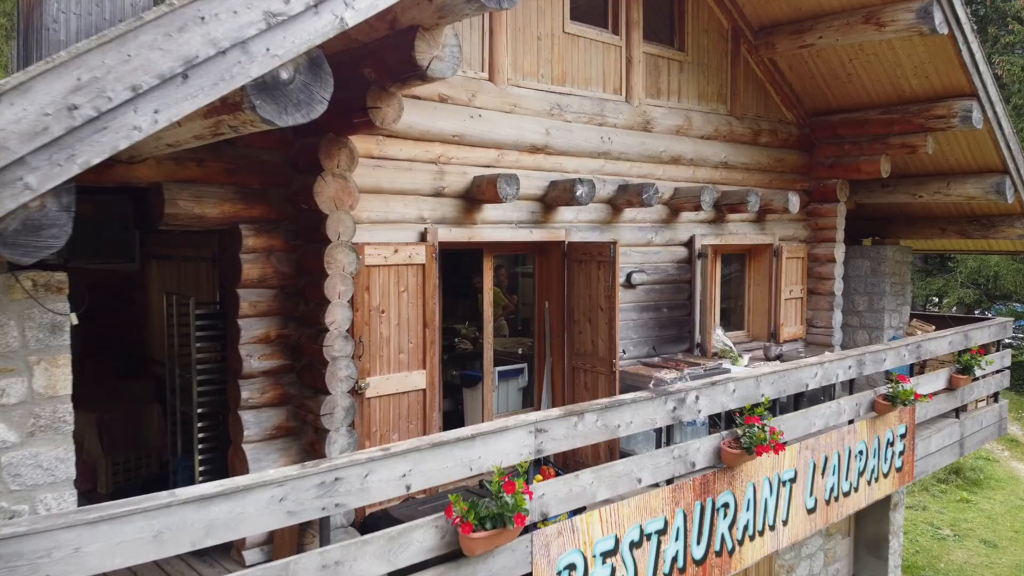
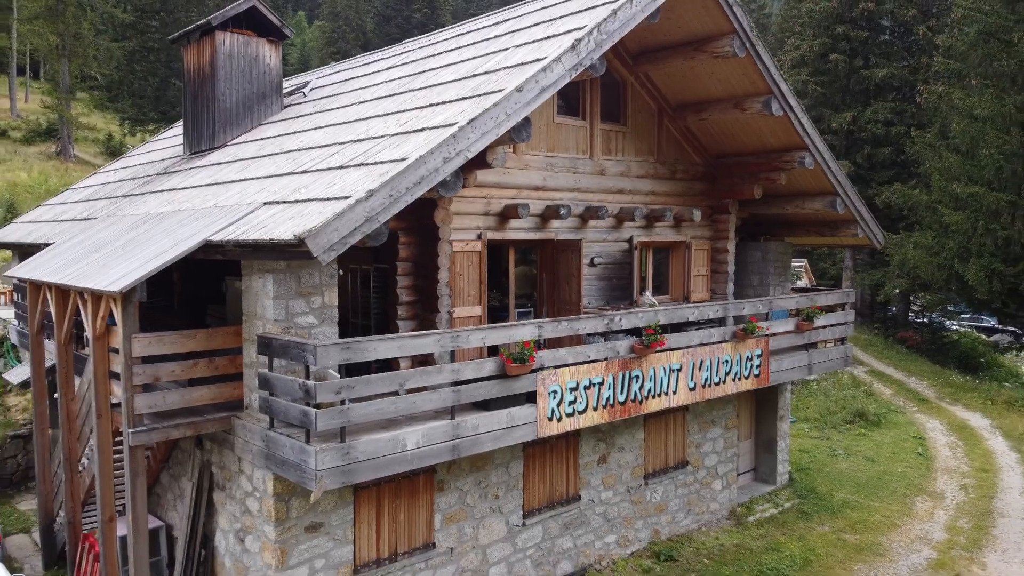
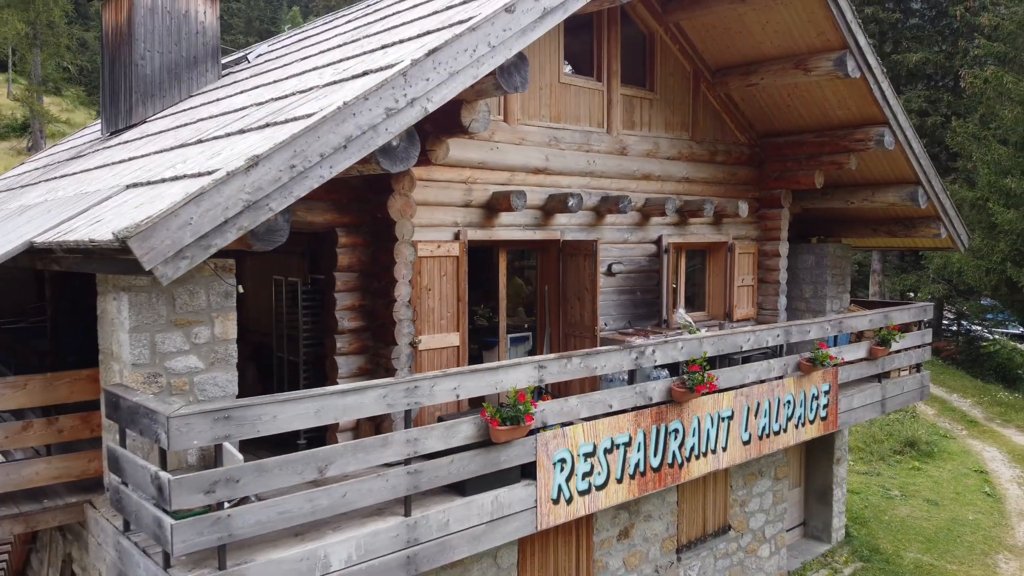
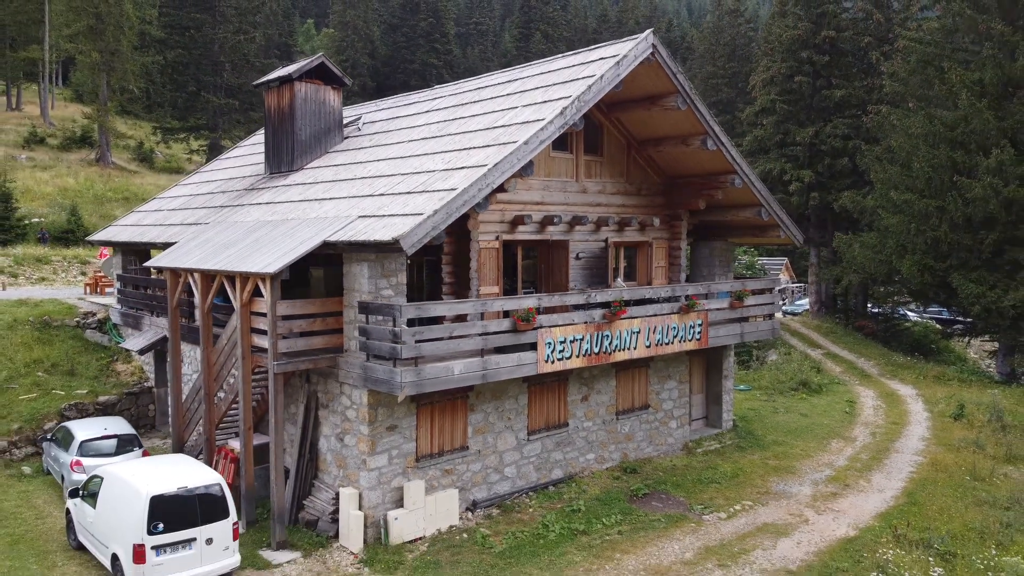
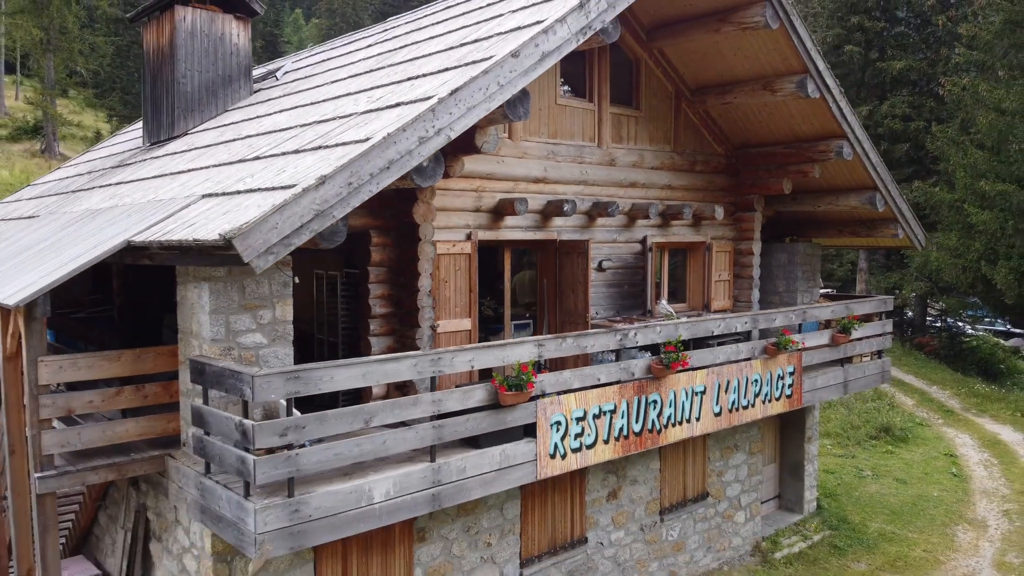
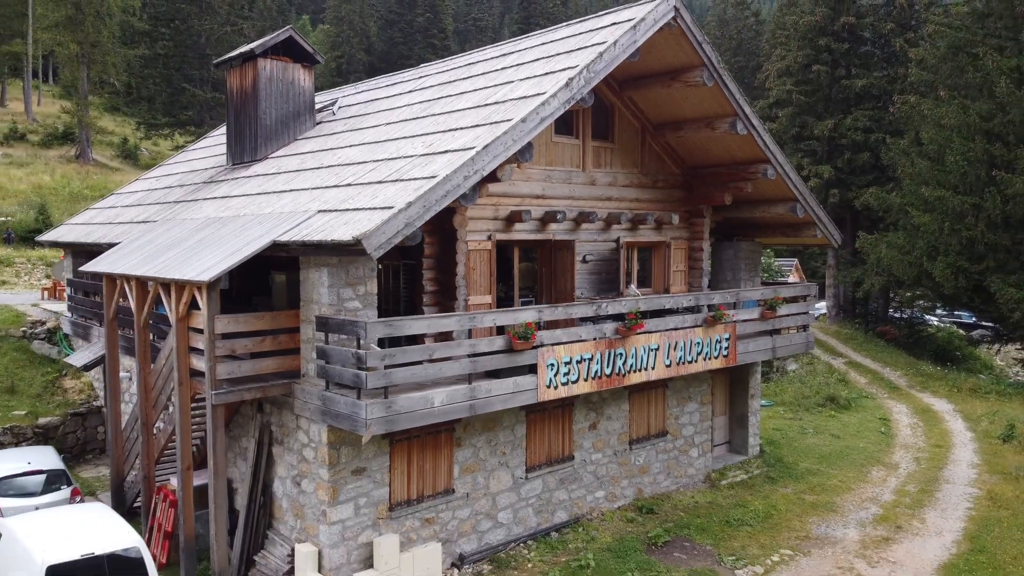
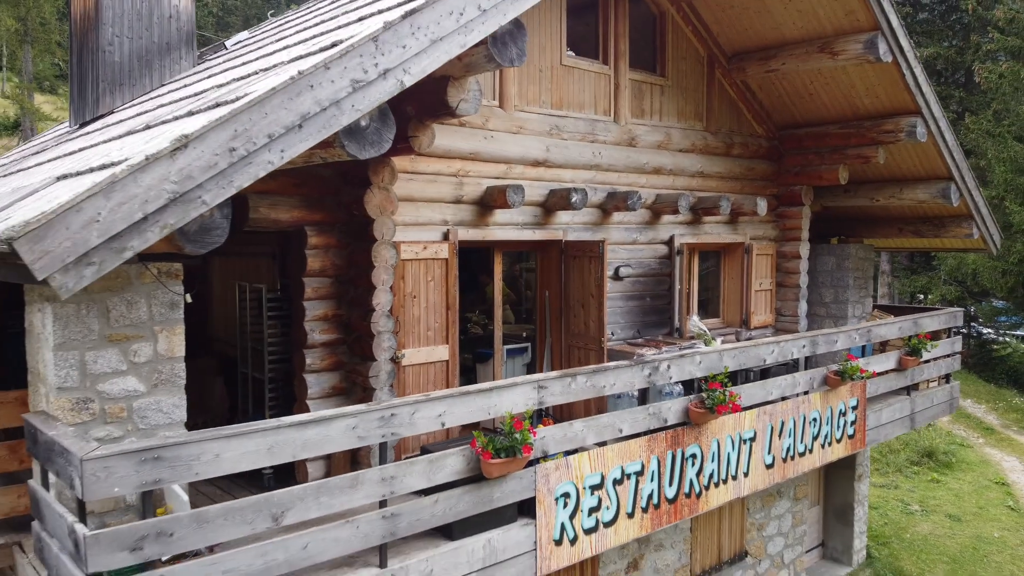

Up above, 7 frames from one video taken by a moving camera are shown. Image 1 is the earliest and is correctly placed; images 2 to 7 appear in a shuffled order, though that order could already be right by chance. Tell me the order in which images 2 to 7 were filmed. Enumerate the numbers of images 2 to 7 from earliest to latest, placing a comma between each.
7, 3, 5, 2, 6, 4
